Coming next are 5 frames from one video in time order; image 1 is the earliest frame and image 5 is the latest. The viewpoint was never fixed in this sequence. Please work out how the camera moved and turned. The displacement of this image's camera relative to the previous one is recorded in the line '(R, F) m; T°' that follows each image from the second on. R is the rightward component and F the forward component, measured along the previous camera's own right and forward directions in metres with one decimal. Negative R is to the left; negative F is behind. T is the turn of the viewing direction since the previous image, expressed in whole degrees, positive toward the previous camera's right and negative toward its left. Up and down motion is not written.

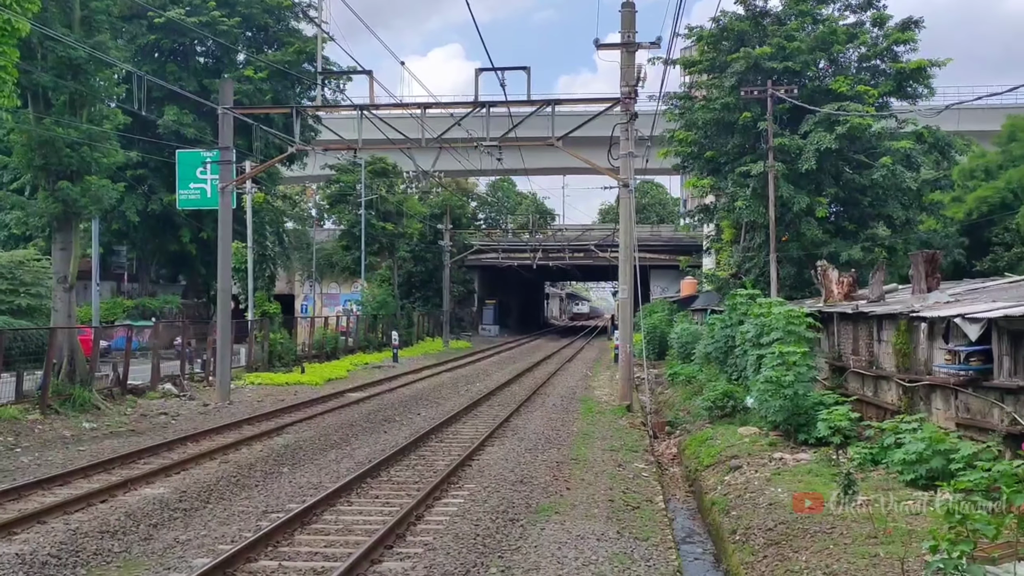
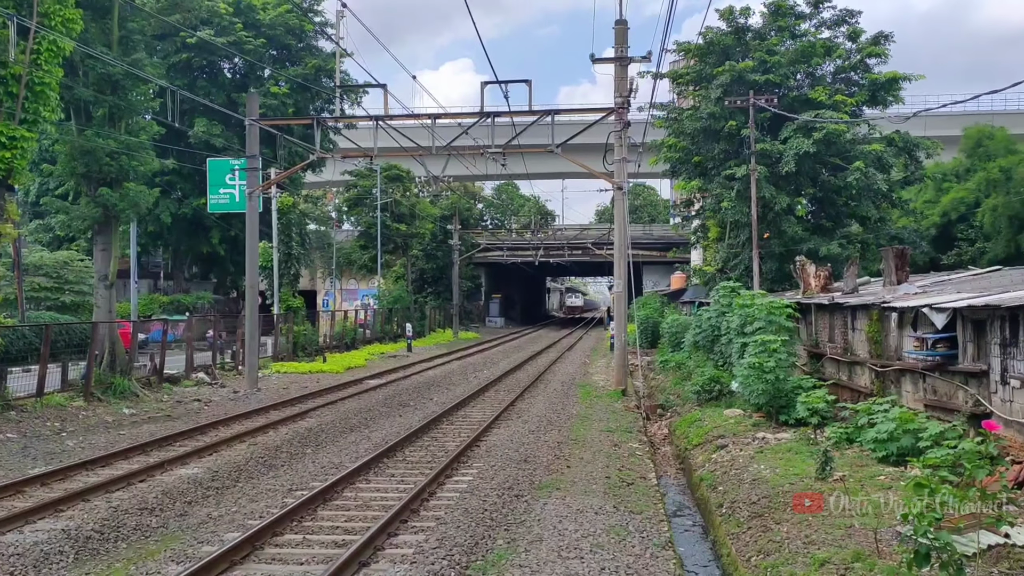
(0.0, -0.7) m; -1°
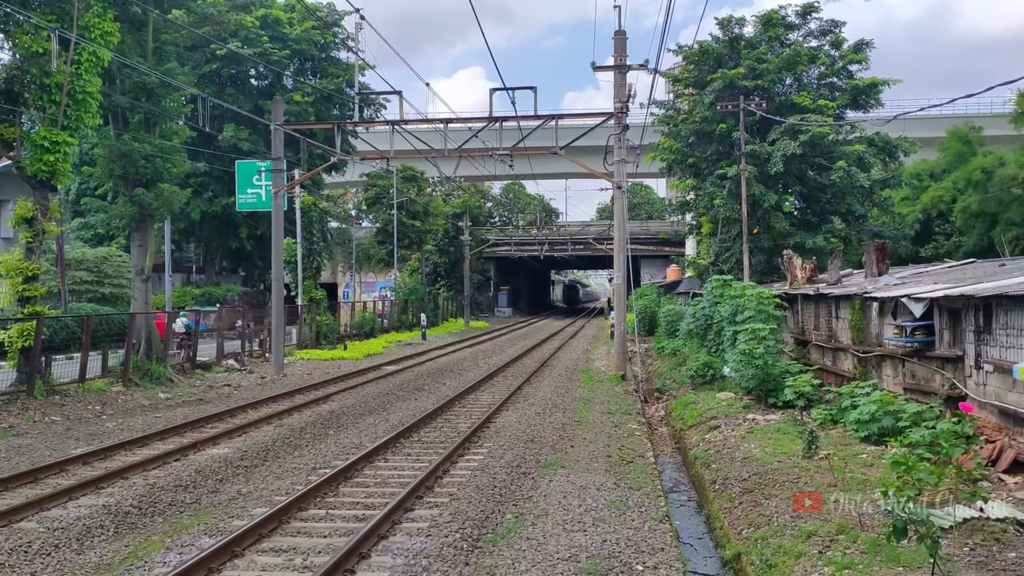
(0.0, -0.7) m; -1°
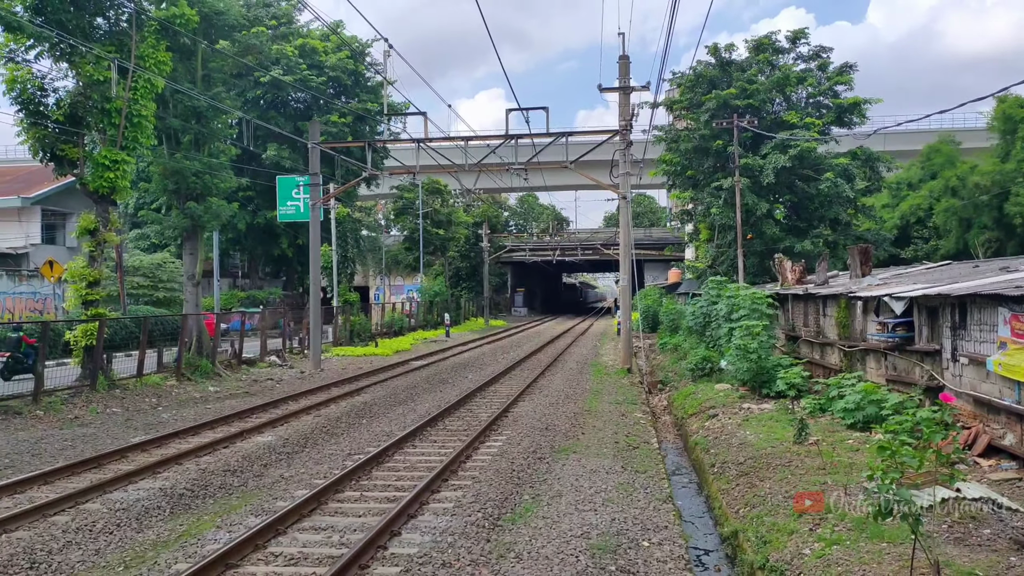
(0.0, -1.0) m; -1°
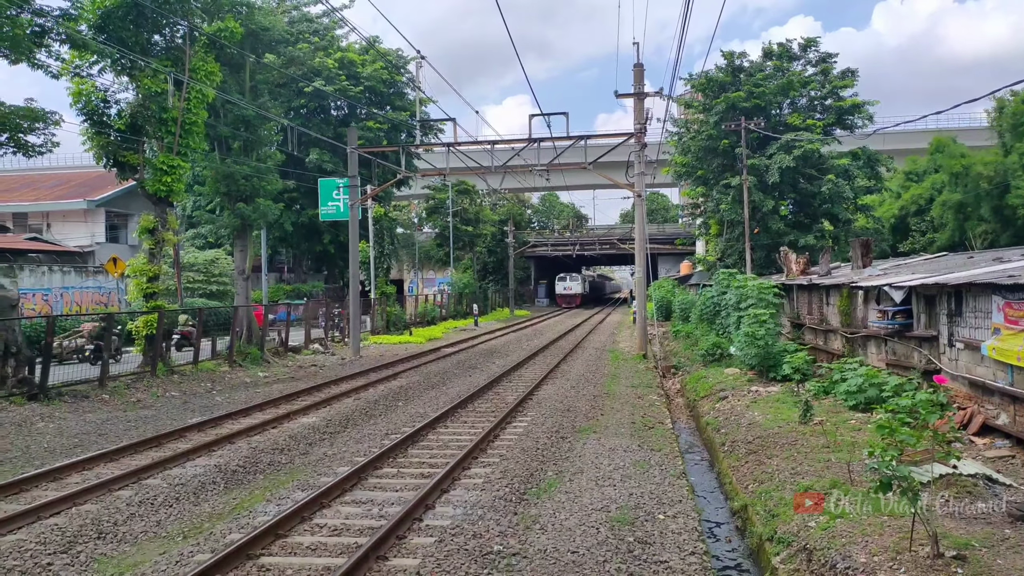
(0.0, -0.9) m; -2°
